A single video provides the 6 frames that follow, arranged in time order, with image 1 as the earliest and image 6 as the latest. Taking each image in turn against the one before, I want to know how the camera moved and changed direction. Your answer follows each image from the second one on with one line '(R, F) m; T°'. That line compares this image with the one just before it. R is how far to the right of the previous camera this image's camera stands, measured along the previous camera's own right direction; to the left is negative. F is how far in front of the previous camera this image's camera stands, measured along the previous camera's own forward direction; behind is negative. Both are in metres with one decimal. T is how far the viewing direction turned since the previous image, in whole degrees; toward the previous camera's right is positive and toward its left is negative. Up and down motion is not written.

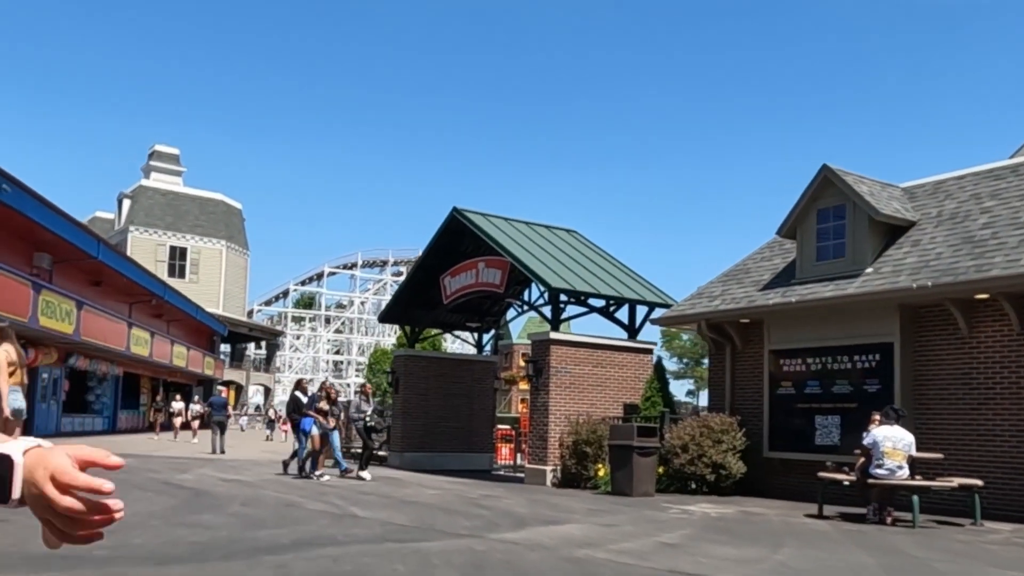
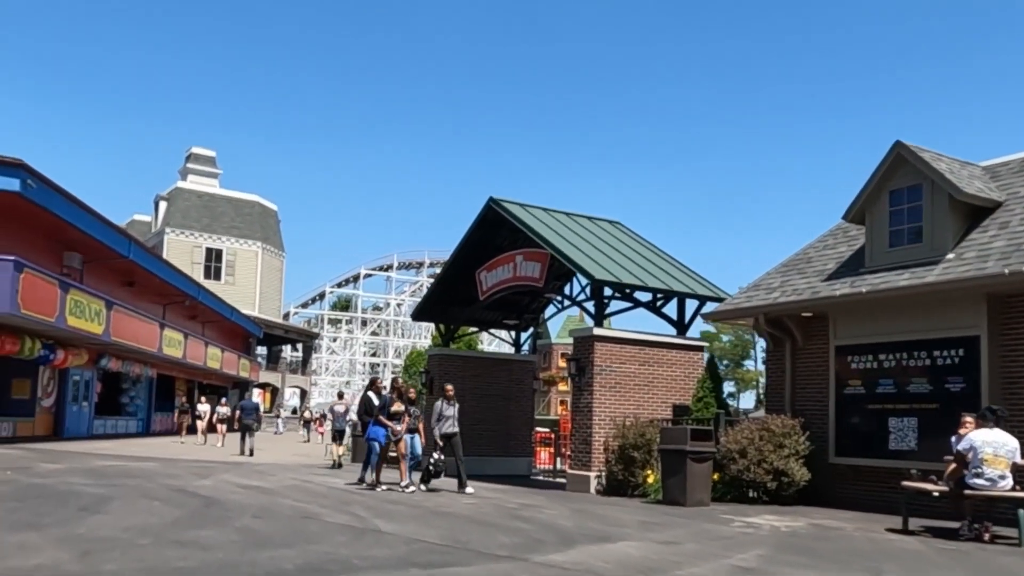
(-0.1, +1.2) m; -2°
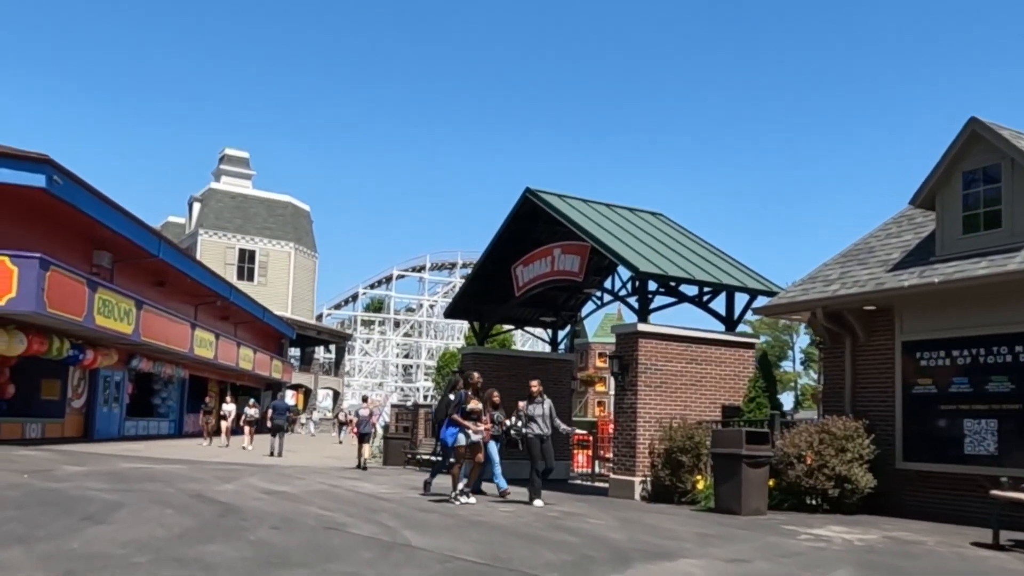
(-0.1, +0.9) m; -2°
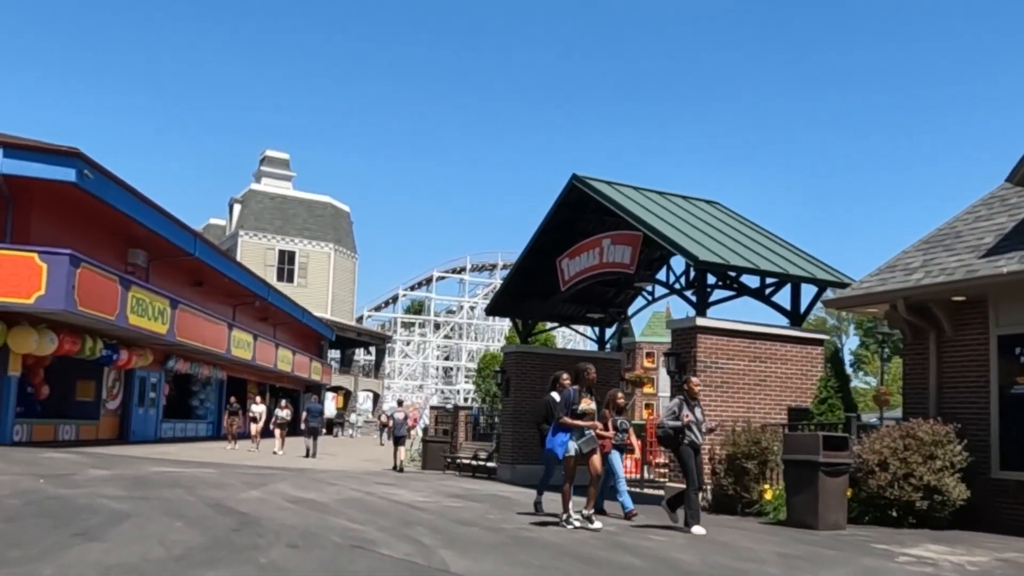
(-0.1, +1.2) m; -2°
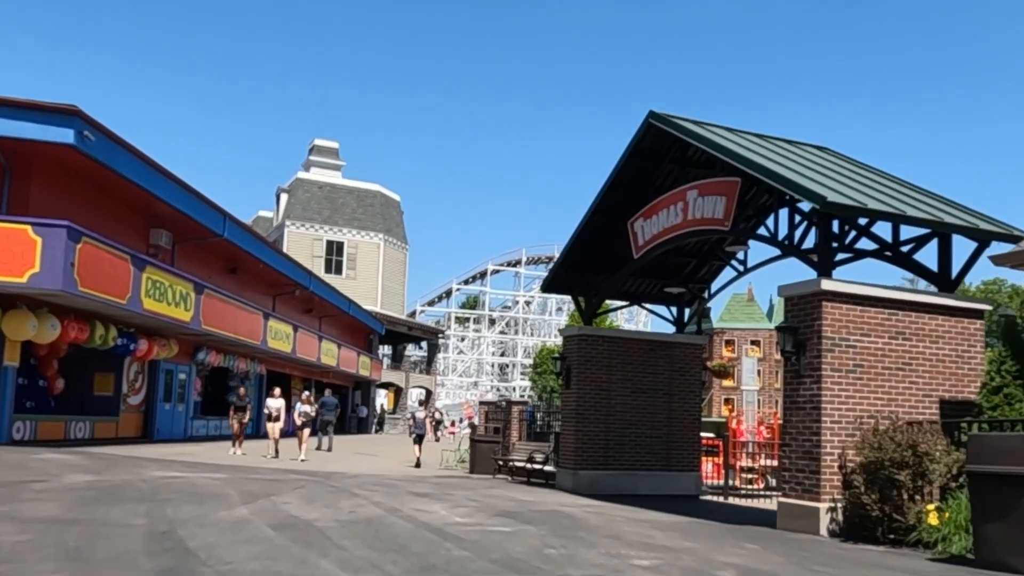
(-0.1, +3.5) m; -3°
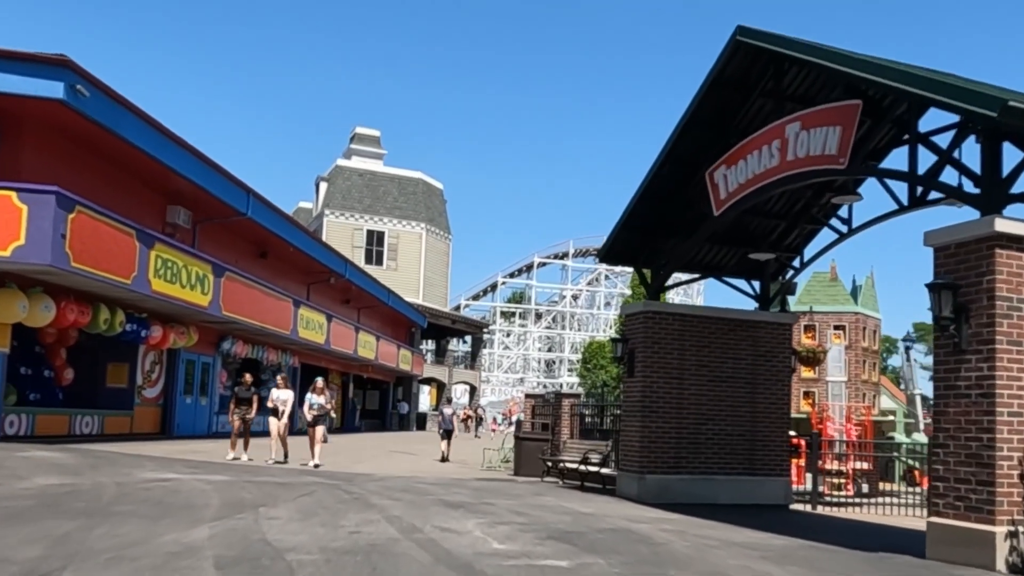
(-0.1, +2.9) m; -3°
